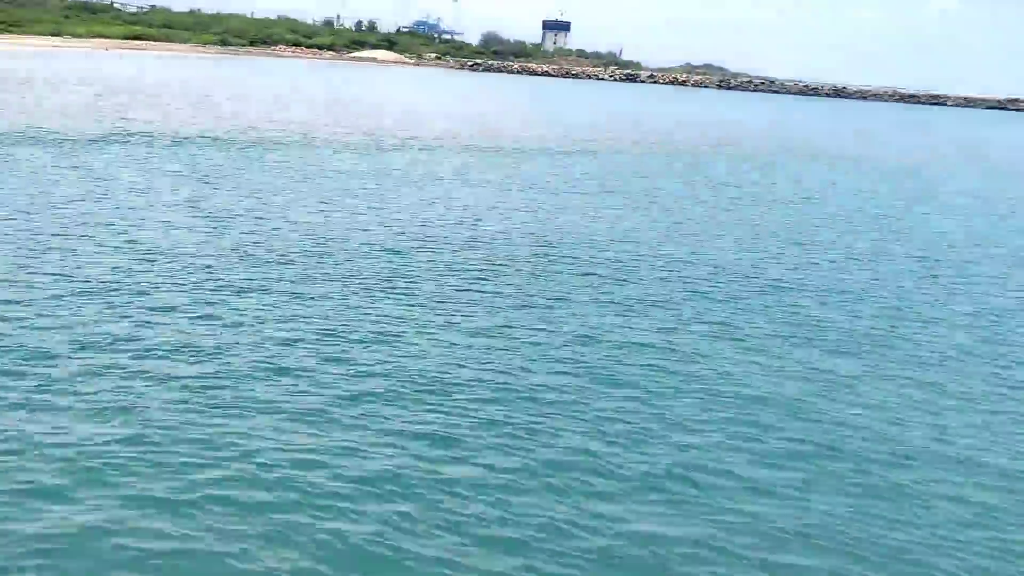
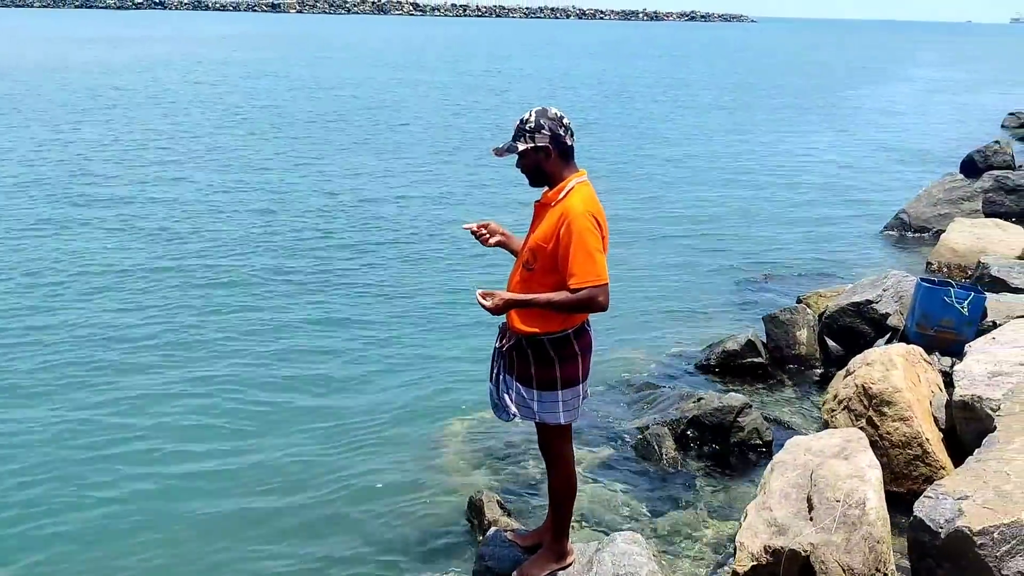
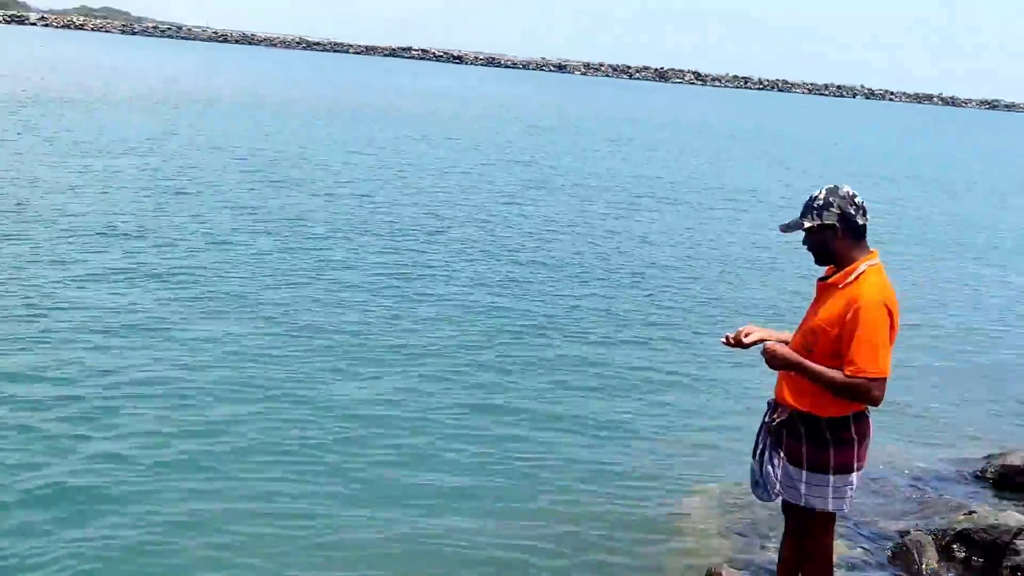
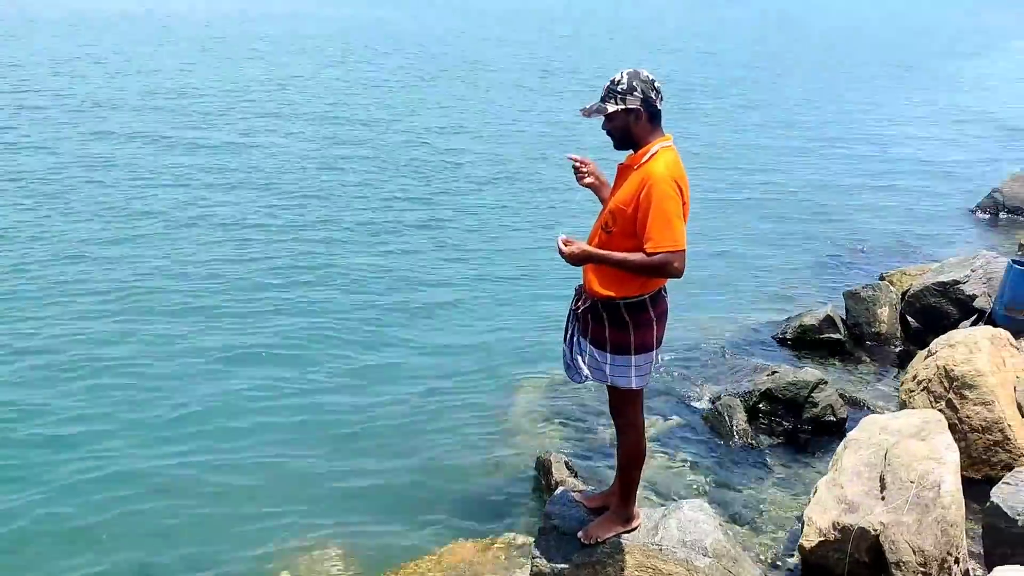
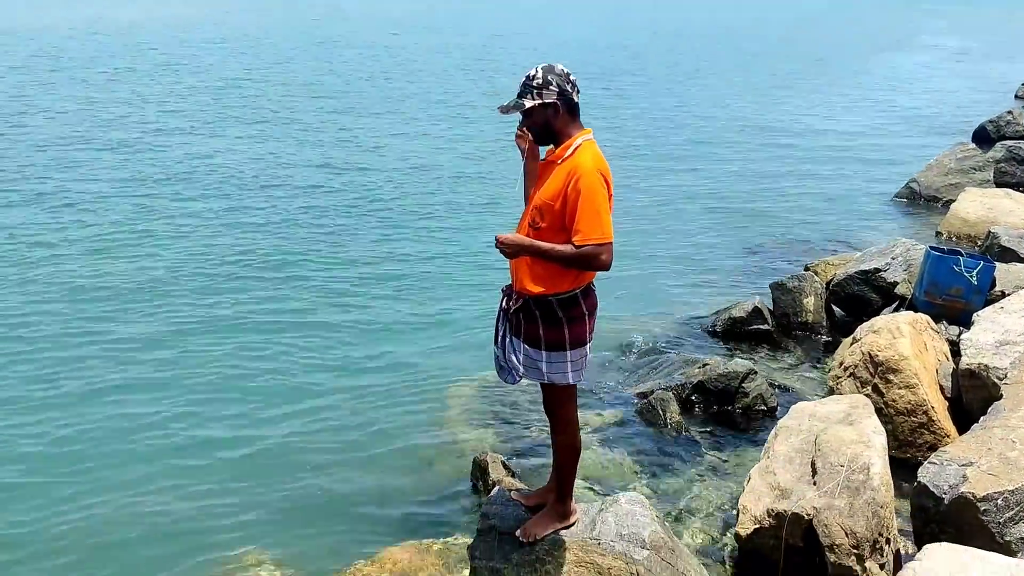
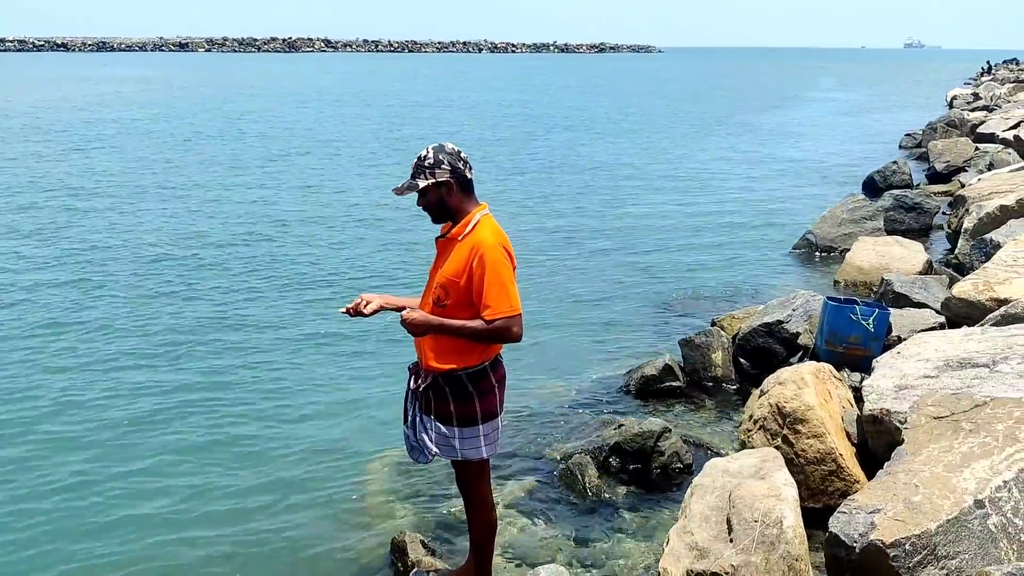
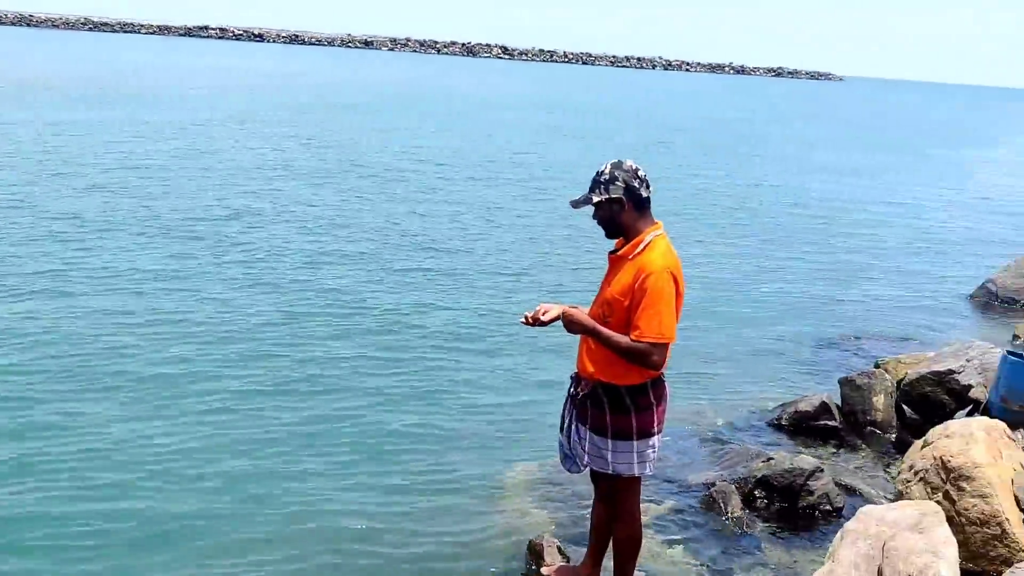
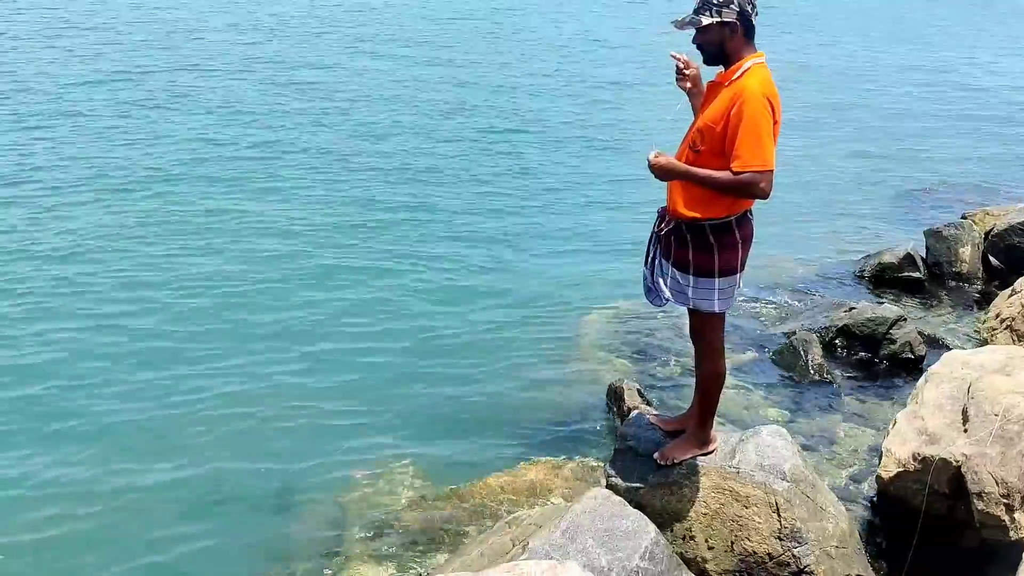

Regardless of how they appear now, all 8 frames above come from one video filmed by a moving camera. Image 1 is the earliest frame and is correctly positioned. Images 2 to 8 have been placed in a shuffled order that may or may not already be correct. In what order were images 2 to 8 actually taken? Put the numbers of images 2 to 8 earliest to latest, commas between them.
3, 7, 6, 5, 8, 4, 2
